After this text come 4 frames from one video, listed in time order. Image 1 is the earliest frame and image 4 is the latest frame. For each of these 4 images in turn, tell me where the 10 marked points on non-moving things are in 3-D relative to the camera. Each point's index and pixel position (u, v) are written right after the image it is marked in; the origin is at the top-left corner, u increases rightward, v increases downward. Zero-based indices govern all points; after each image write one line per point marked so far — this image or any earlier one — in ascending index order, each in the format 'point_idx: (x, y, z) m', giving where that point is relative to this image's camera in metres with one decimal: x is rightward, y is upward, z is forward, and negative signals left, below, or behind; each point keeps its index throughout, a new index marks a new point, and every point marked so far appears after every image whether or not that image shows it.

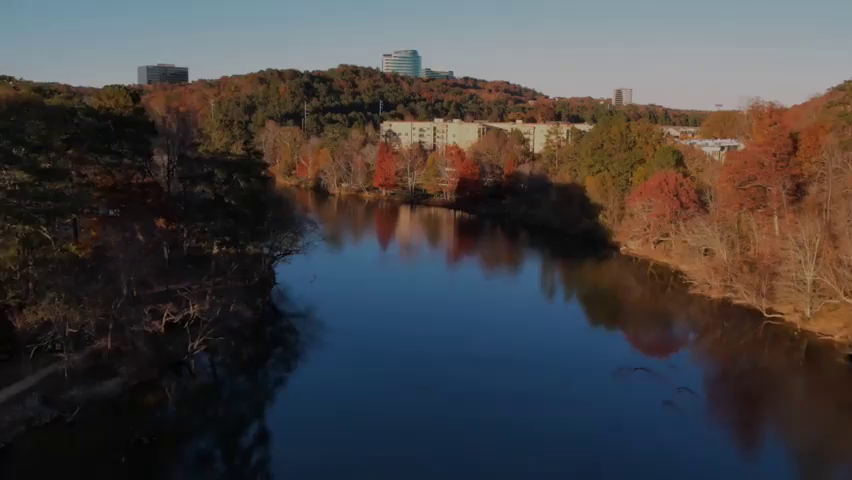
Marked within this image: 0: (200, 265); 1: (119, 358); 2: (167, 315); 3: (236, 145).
0: (-6.6, -0.8, +19.6) m
1: (-7.1, -2.7, +15.5) m
2: (-6.1, -1.8, +15.9) m
3: (-5.2, +2.6, +18.4) m
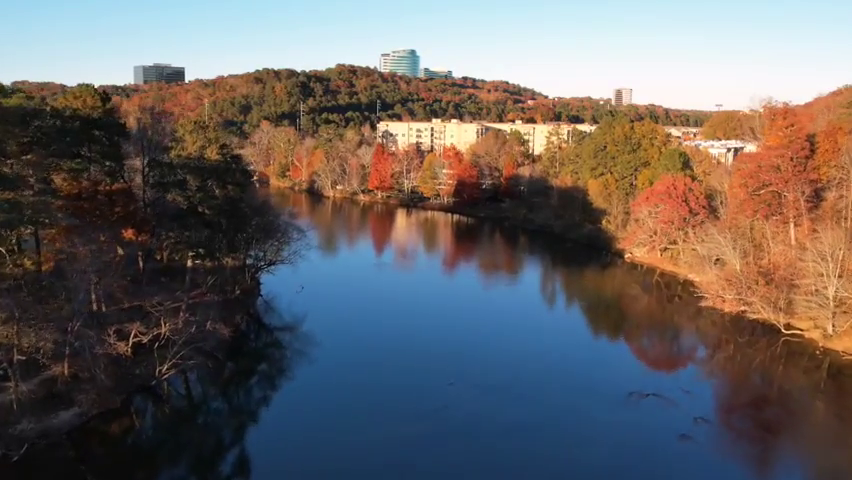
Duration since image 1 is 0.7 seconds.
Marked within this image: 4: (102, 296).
0: (-6.8, -1.0, +18.2) m
1: (-7.3, -3.0, +14.1) m
2: (-6.3, -2.0, +14.5) m
3: (-5.4, +2.3, +17.0) m
4: (-7.3, -1.2, +15.4) m
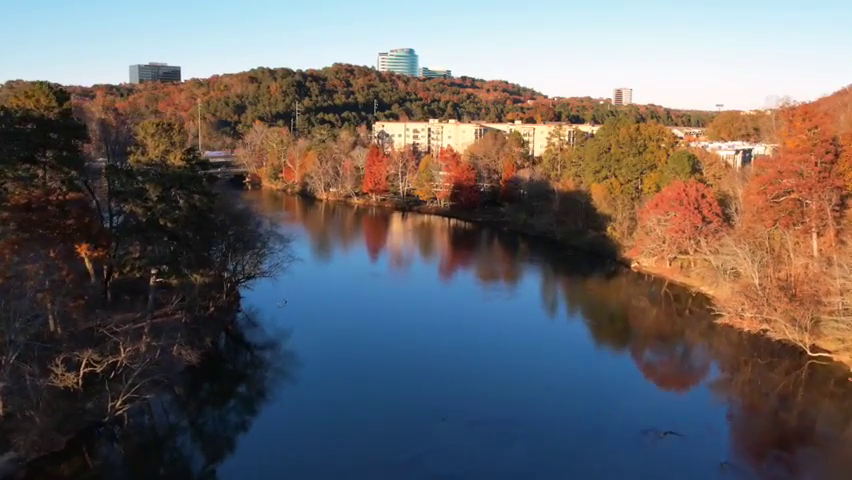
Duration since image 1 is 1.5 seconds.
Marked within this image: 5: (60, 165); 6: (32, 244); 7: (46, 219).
0: (-7.0, -1.4, +16.5) m
1: (-7.5, -3.4, +12.4) m
2: (-6.5, -2.4, +12.8) m
3: (-5.6, +2.0, +15.3) m
4: (-7.5, -1.6, +13.7) m
5: (-8.1, +1.7, +14.8) m
6: (-8.0, -0.1, +13.7) m
7: (-8.0, +0.4, +14.2) m
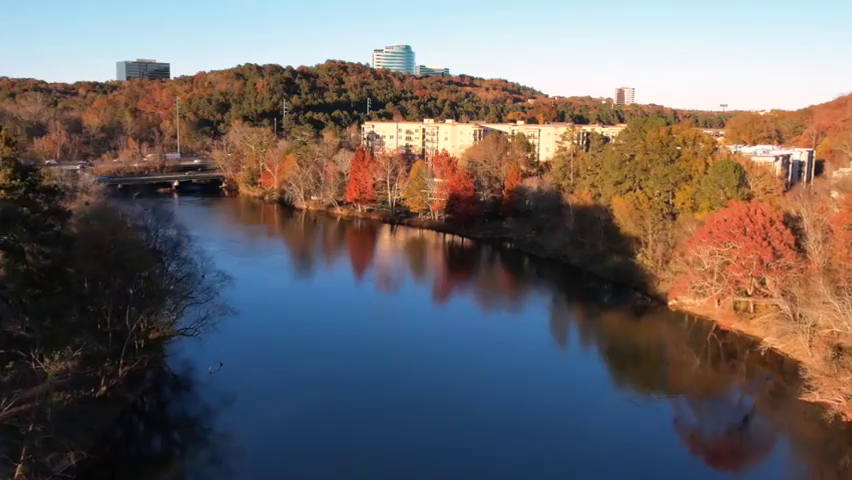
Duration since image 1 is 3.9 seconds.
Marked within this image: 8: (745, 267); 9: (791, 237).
0: (-7.4, -2.3, +11.2) m
1: (-7.9, -4.3, +7.1) m
2: (-6.9, -3.4, +7.5) m
3: (-6.0, +1.0, +10.0) m
4: (-7.9, -2.5, +8.4) m
5: (-8.5, +0.7, +9.5) m
6: (-8.3, -1.1, +8.4) m
7: (-8.4, -0.5, +8.9) m
8: (+9.1, -0.7, +19.6) m
9: (+10.4, +0.2, +19.6) m
